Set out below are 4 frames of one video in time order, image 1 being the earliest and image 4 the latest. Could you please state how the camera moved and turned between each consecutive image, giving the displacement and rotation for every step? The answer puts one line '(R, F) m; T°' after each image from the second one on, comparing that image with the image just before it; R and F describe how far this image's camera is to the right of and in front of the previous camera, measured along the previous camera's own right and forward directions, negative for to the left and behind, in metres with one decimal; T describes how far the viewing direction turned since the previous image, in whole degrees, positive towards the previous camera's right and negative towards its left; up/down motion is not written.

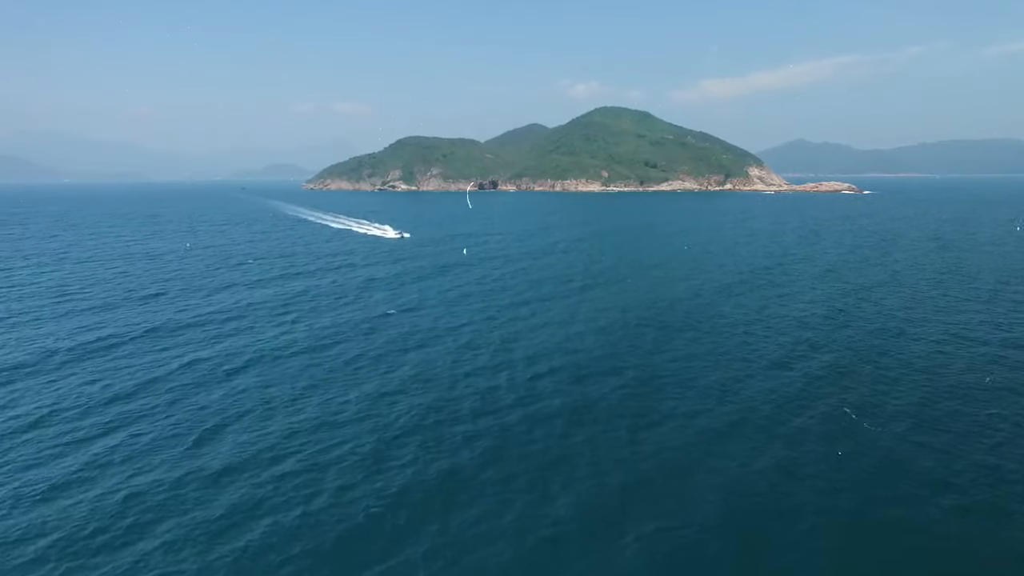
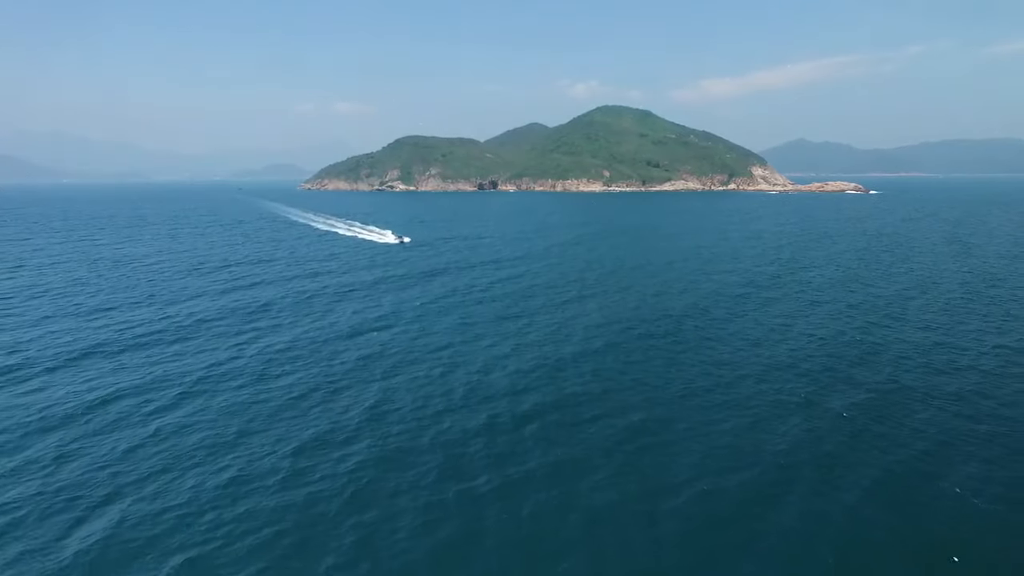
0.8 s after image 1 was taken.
(+0.8, +7.2) m; 0°
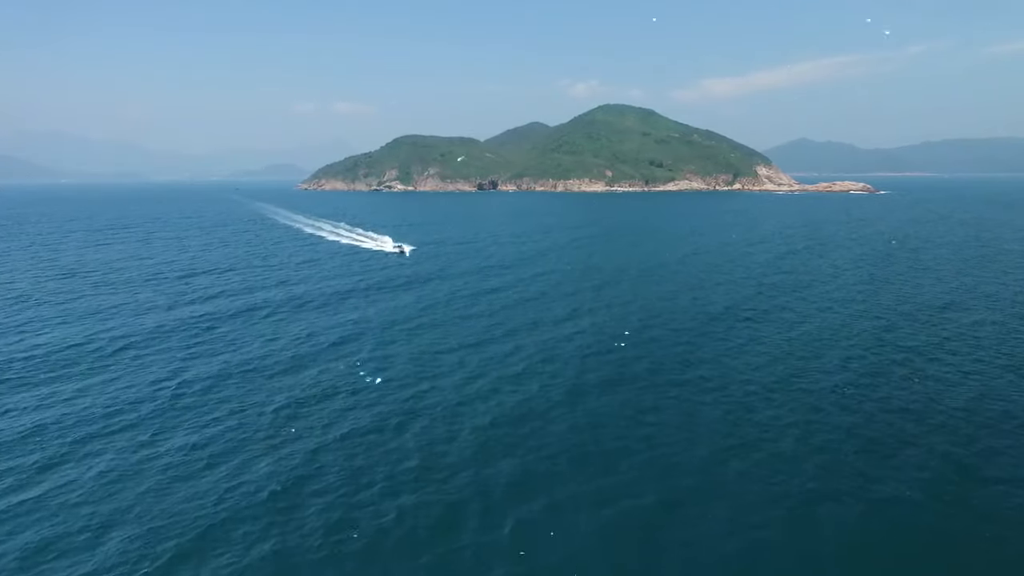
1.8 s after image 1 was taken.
(+0.9, +8.7) m; 0°
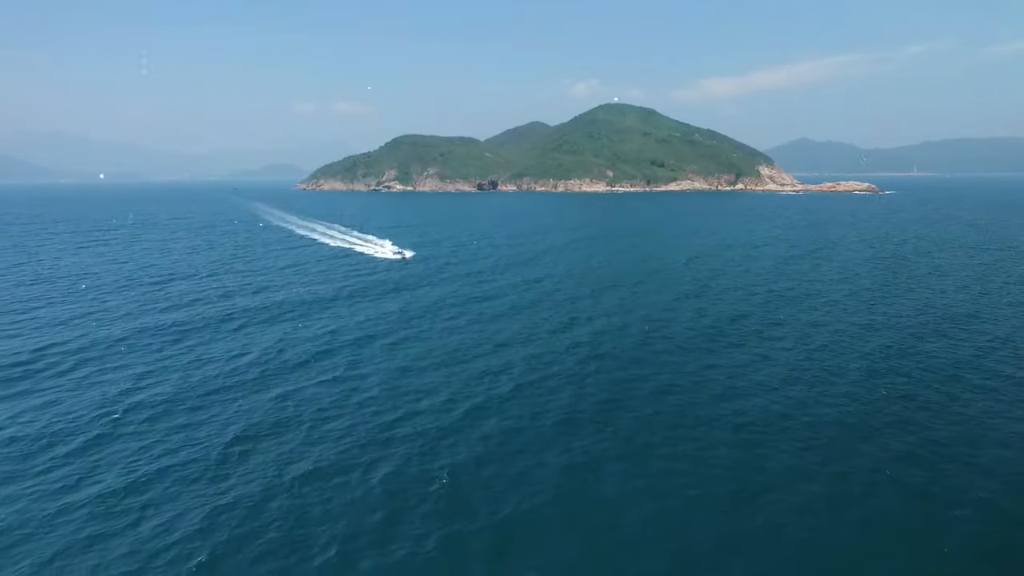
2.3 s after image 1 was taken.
(+0.6, +4.4) m; 0°
